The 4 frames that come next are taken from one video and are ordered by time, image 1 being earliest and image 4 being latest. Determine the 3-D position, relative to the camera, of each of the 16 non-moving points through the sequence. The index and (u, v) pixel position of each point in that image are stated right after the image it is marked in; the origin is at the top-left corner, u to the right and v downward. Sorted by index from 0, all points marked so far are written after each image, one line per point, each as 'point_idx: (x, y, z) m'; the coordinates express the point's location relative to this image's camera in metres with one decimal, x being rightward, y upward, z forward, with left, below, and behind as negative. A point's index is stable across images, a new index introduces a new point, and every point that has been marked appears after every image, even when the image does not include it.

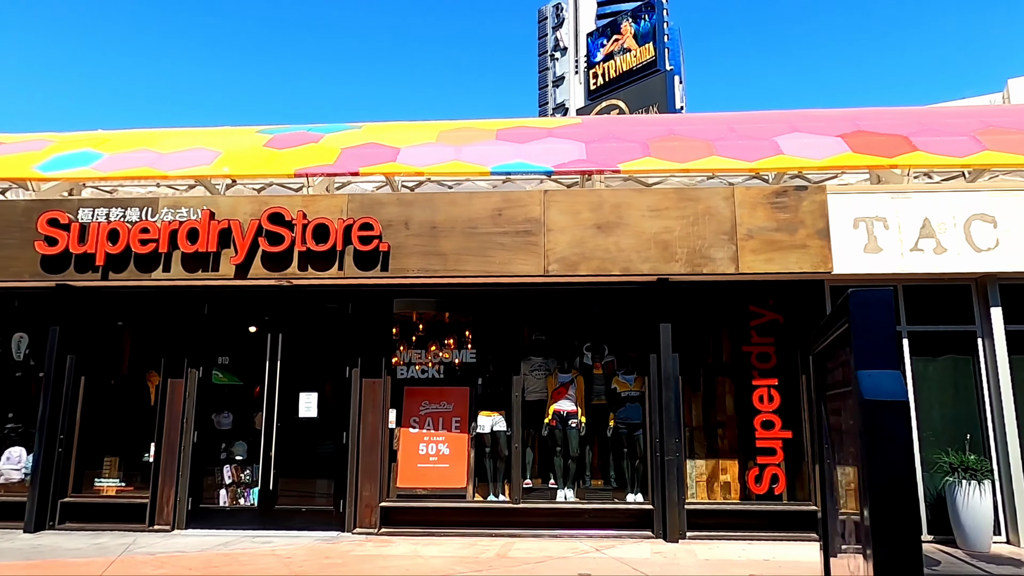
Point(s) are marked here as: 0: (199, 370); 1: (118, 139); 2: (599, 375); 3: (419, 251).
0: (-3.9, -1.0, +8.2) m
1: (-5.7, +2.2, +9.7) m
2: (+1.1, -1.1, +8.3) m
3: (-1.1, +0.4, +7.6) m
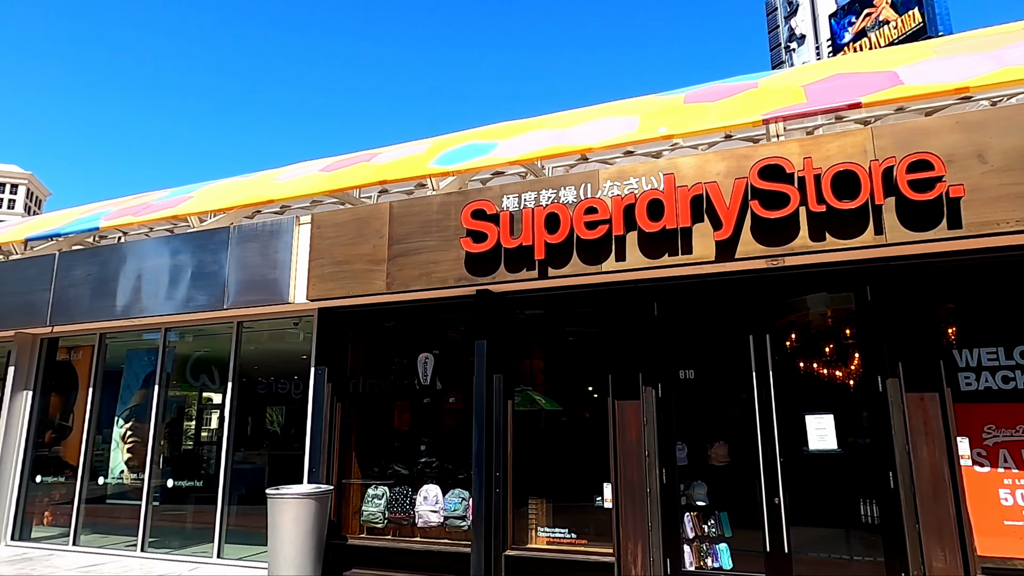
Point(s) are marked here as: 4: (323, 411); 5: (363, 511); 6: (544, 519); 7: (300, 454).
0: (+1.4, -0.9, +6.3) m
1: (-0.1, +2.1, +8.5) m
2: (+6.1, -0.6, +4.9) m
3: (+3.8, +0.7, +5.0) m
4: (-2.2, -1.4, +7.7) m
5: (-1.7, -2.6, +7.7) m
6: (+0.3, -2.3, +6.7) m
7: (-2.5, -2.0, +7.9) m
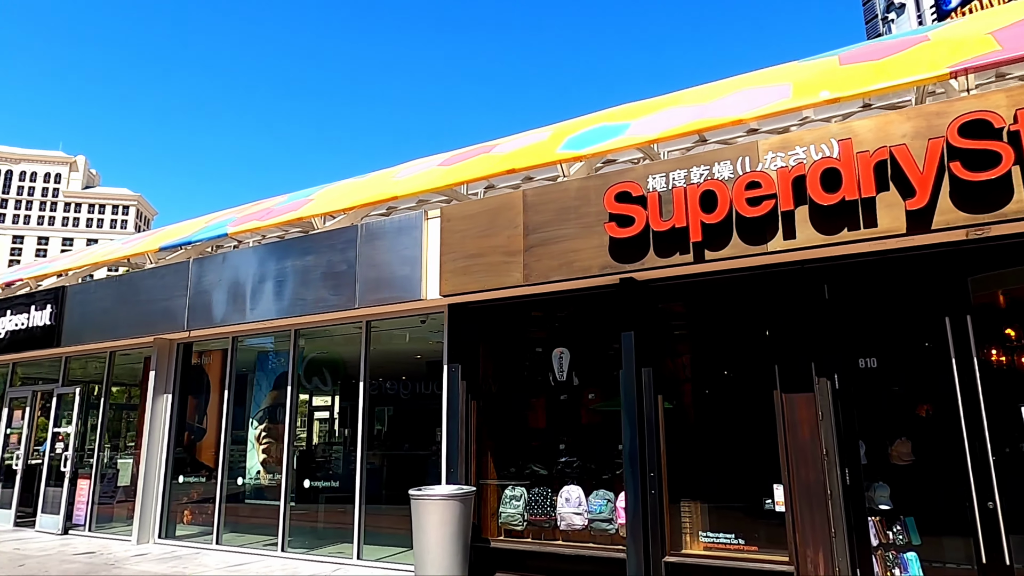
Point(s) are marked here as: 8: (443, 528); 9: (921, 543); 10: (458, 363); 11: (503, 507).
0: (+2.7, -0.8, +5.7) m
1: (+1.4, +2.2, +8.0) m
2: (+7.3, -0.3, +3.7) m
3: (+4.9, +1.0, +4.1) m
4: (-0.6, -1.4, +7.5) m
5: (-0.1, -2.5, +7.4) m
6: (+1.8, -2.2, +6.2) m
7: (-0.9, -1.9, +7.8) m
8: (-0.7, -2.4, +6.5) m
9: (+3.4, -2.0, +5.3) m
10: (-0.6, -0.9, +7.6) m
11: (-0.1, -2.4, +7.4) m
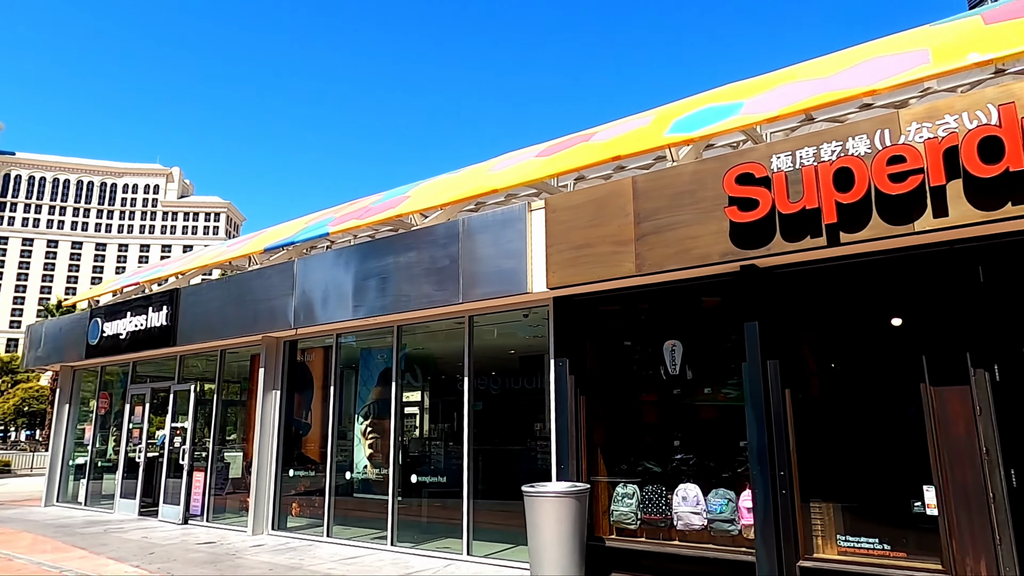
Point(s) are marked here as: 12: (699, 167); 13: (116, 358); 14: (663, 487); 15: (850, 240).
0: (+3.7, -0.6, +5.1) m
1: (+2.6, +2.3, +7.6) m
2: (+8.0, -0.1, +2.7) m
3: (+5.7, +1.1, +3.3) m
4: (+0.6, -1.3, +7.3) m
5: (+1.1, -2.4, +7.2) m
6: (+2.9, -2.1, +5.7) m
7: (+0.3, -1.9, +7.6) m
8: (+0.4, -2.3, +6.4) m
9: (+4.4, -1.9, +4.7) m
10: (+0.6, -0.8, +7.4) m
11: (+1.1, -2.4, +7.2) m
12: (+1.7, +1.1, +6.1) m
13: (-8.0, -1.4, +13.5) m
14: (+1.6, -2.1, +7.1) m
15: (+2.7, +0.4, +5.3) m
